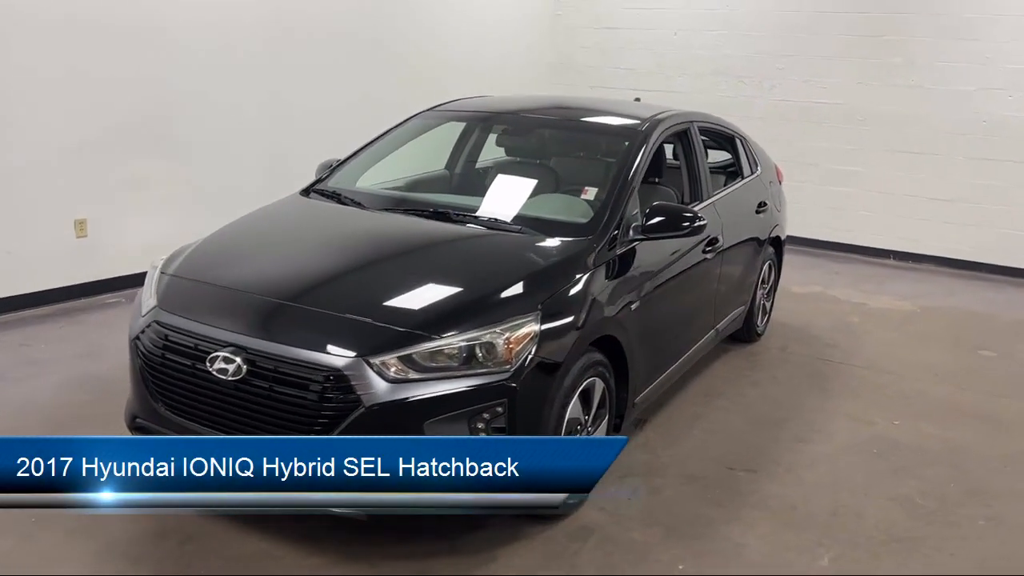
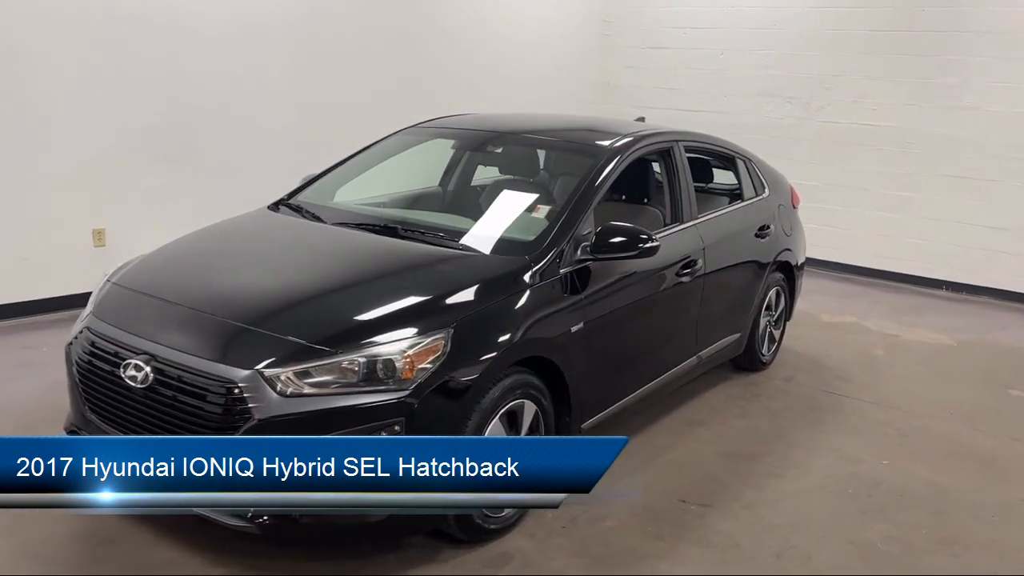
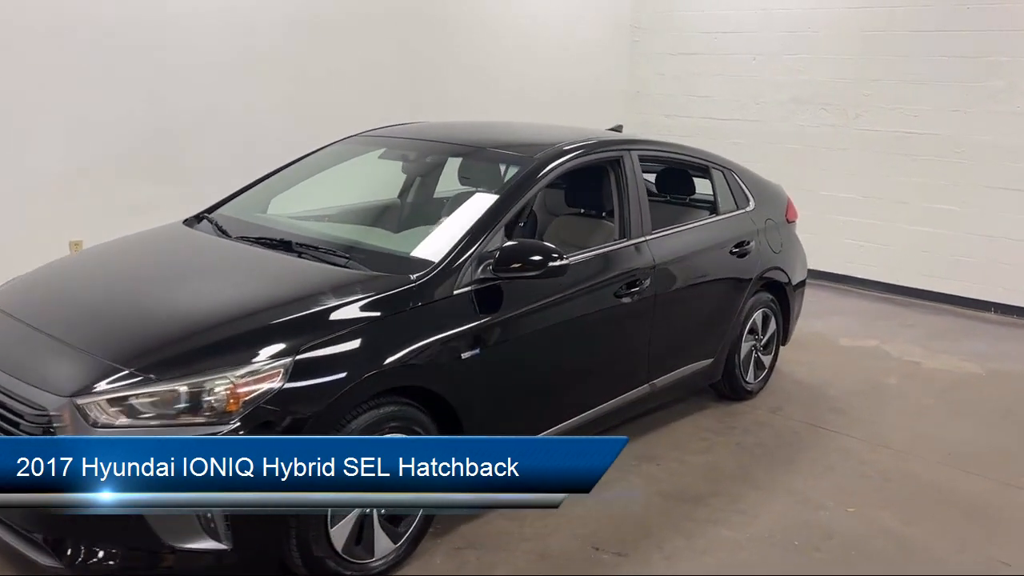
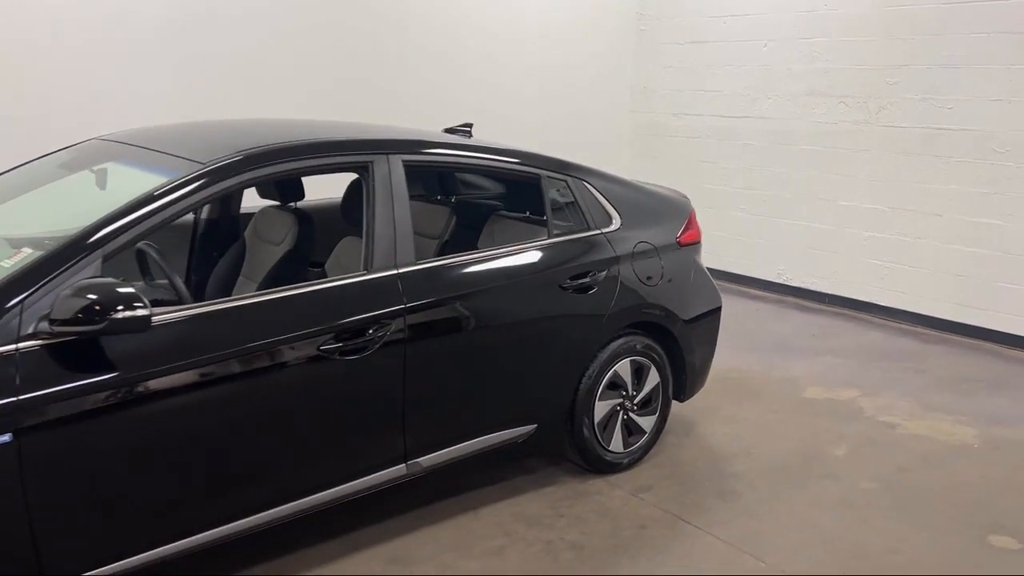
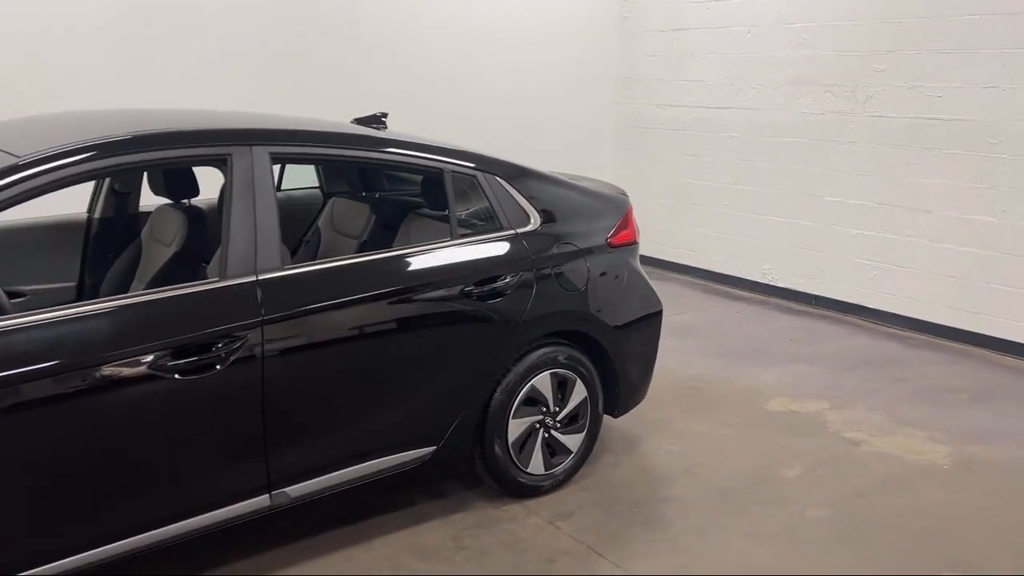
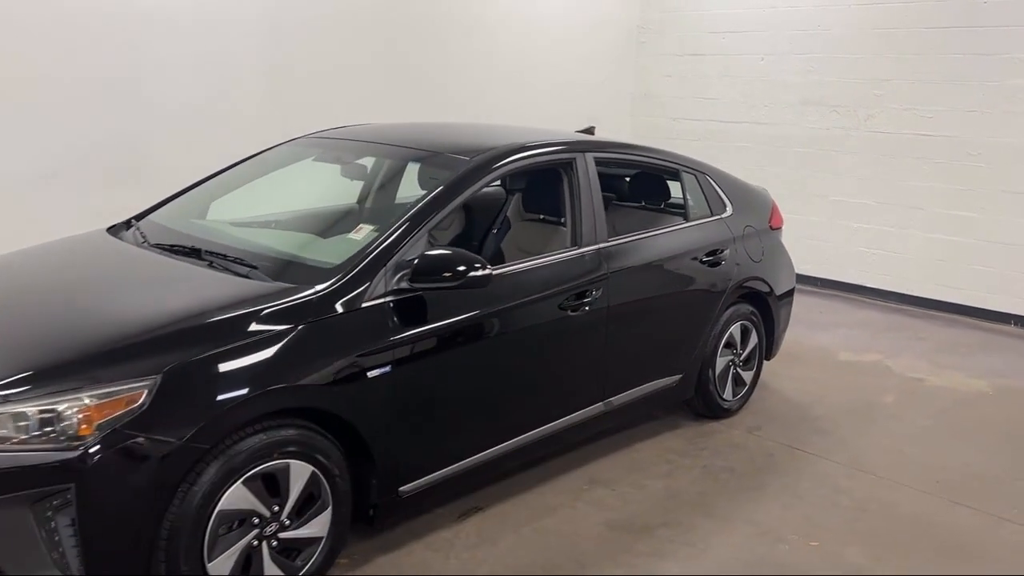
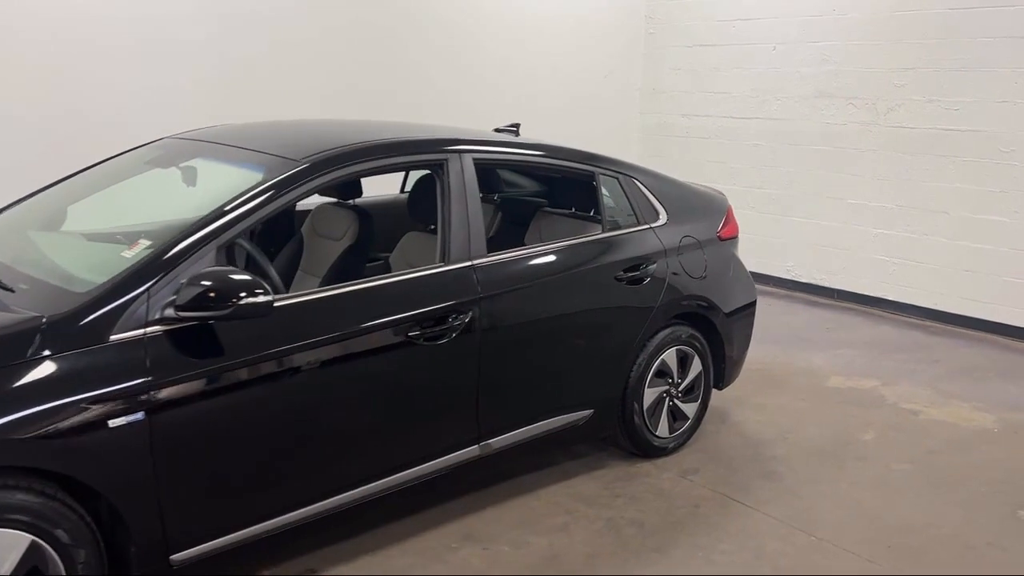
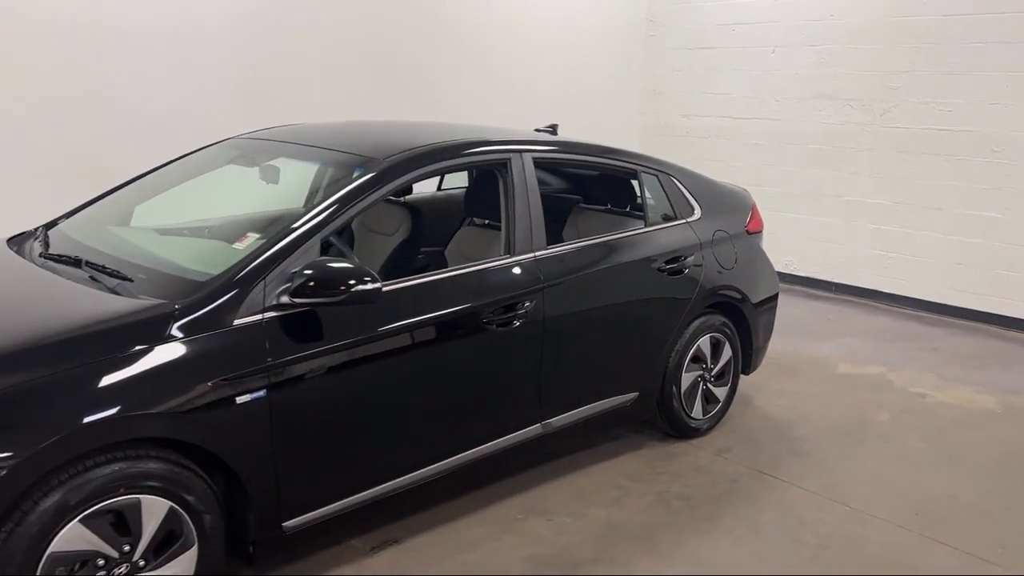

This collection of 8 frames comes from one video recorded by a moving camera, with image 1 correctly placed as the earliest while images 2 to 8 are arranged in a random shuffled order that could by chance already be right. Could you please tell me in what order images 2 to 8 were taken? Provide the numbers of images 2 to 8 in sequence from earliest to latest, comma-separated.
2, 3, 6, 8, 7, 4, 5
